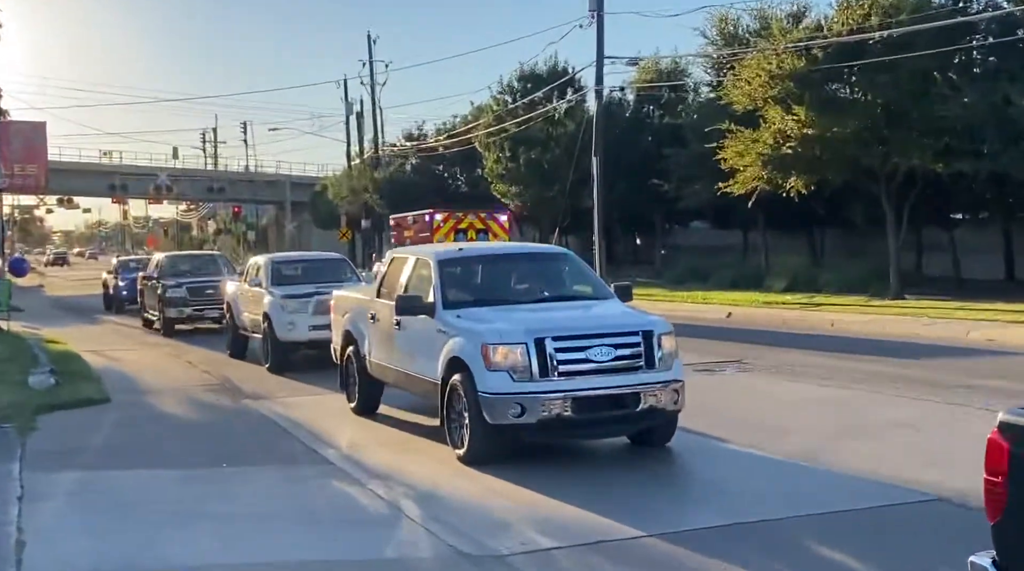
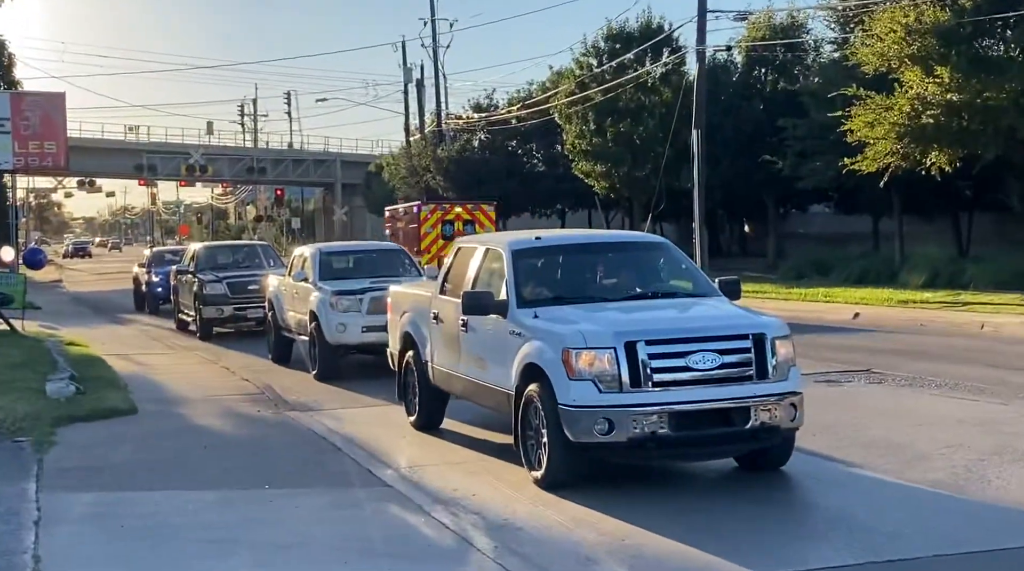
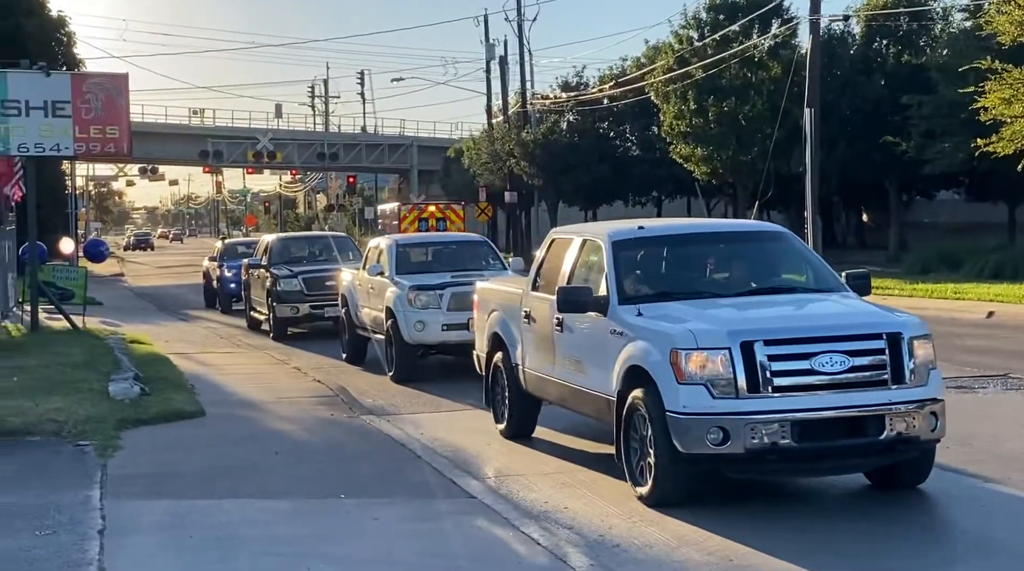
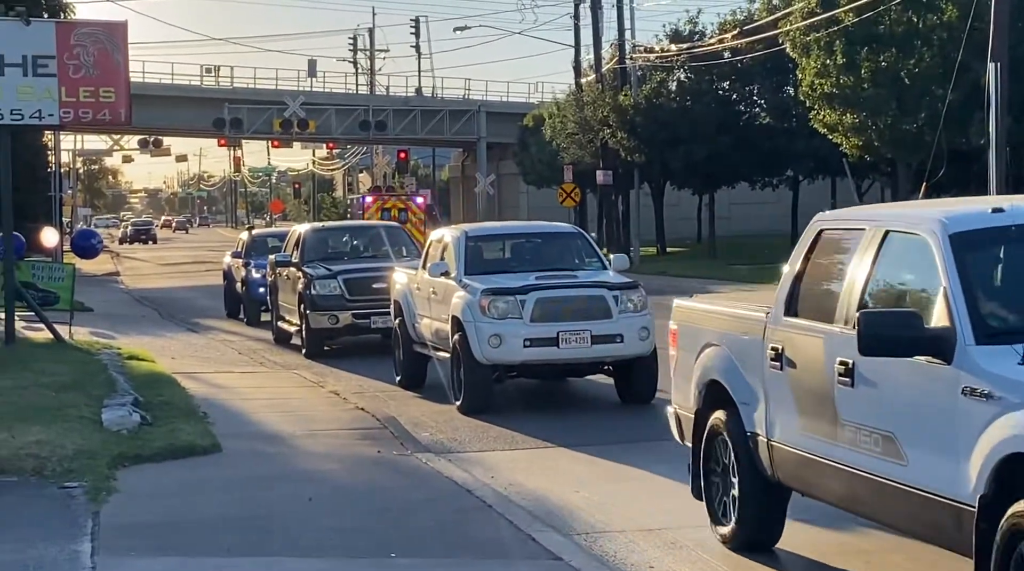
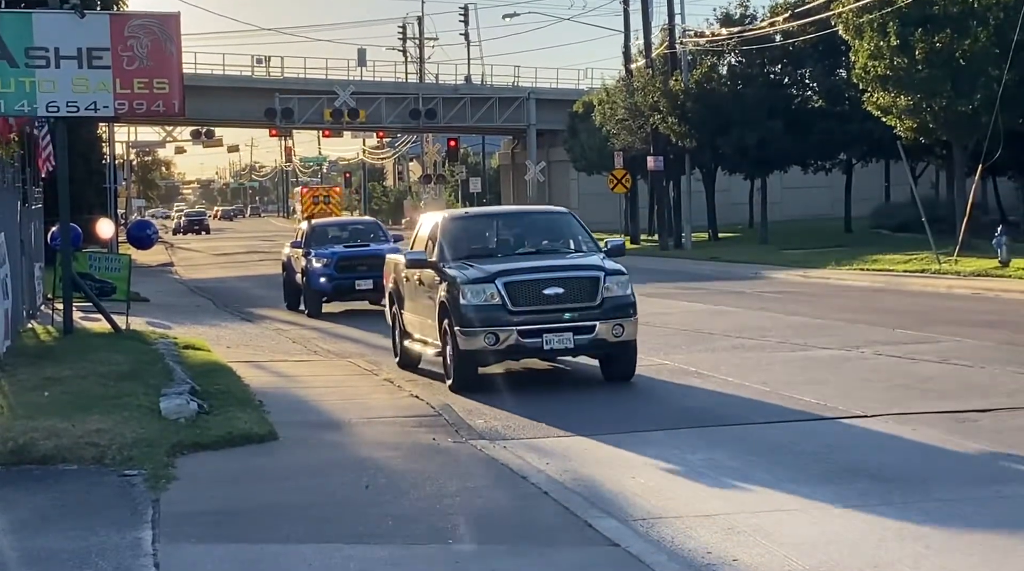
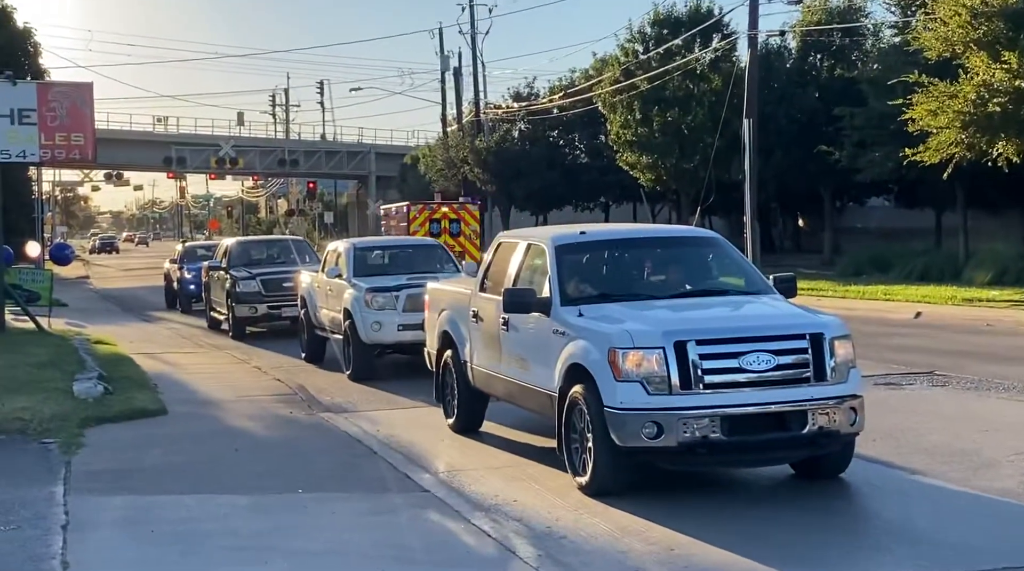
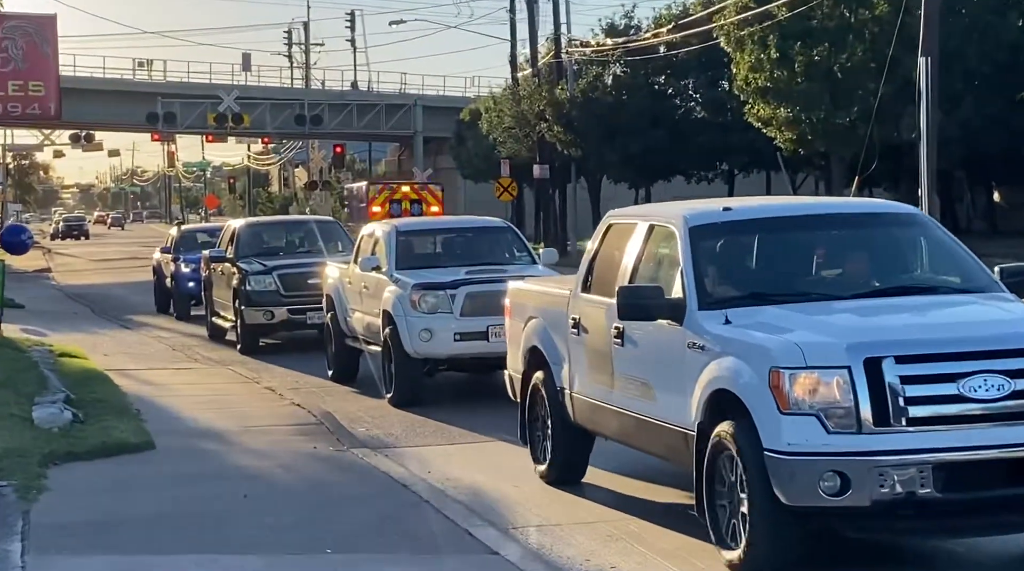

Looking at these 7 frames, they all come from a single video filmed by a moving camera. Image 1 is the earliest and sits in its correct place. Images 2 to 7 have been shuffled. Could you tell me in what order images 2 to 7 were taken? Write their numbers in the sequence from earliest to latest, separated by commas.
2, 6, 3, 7, 4, 5
